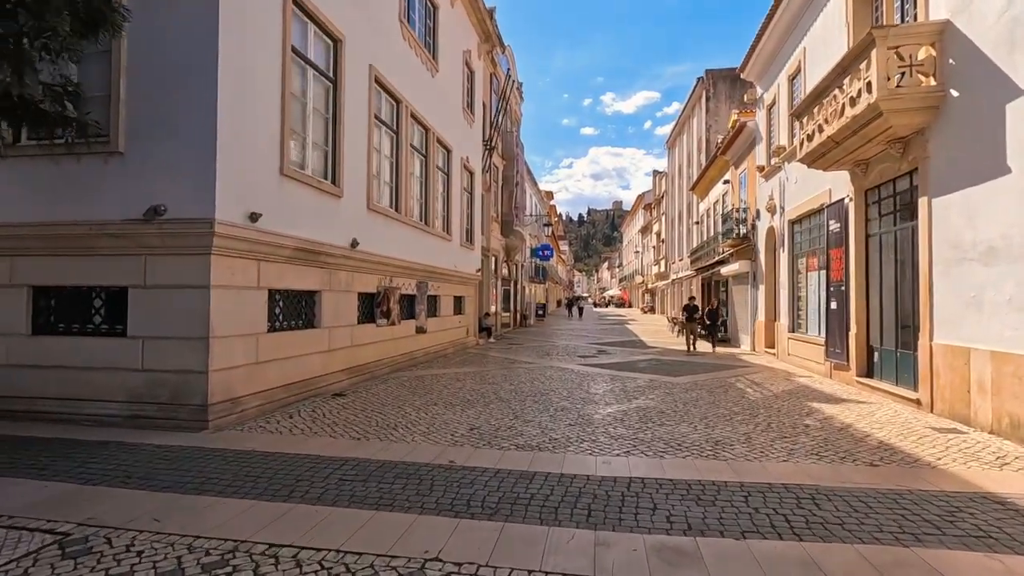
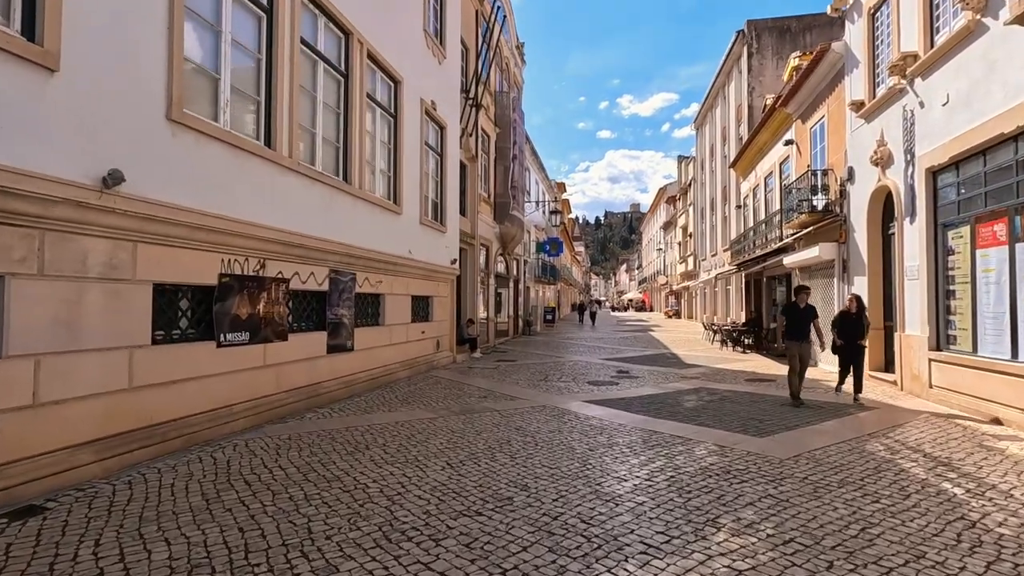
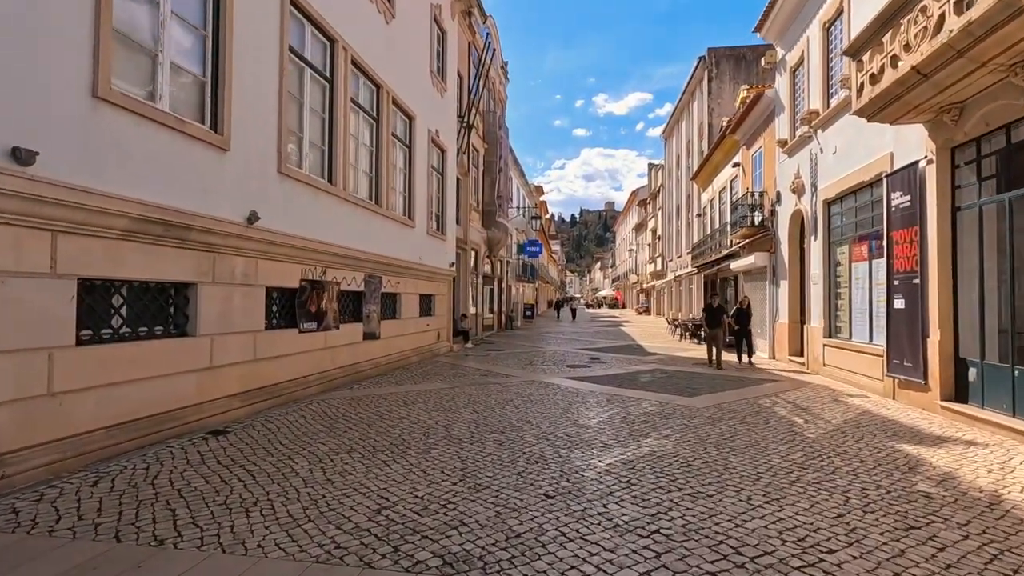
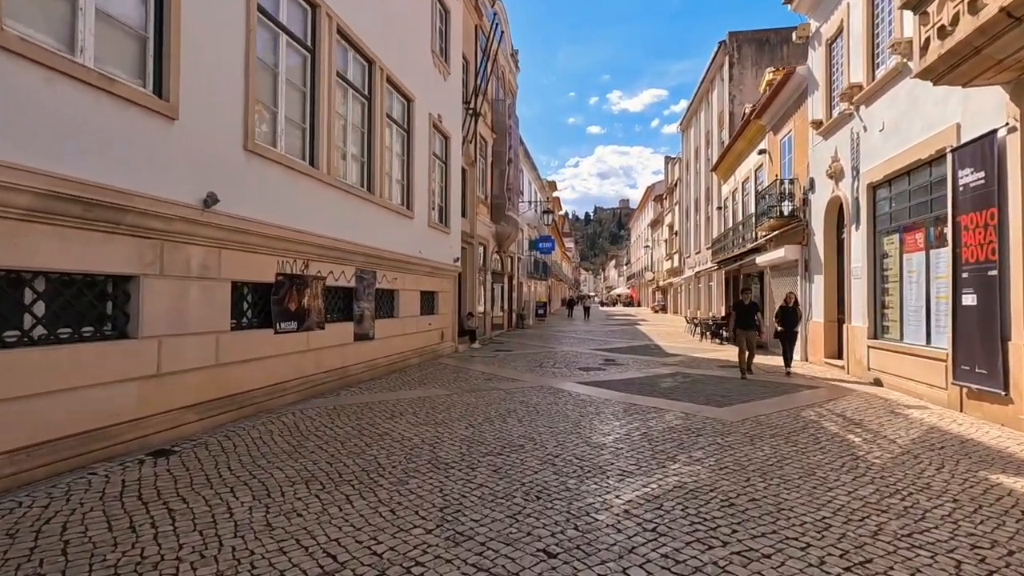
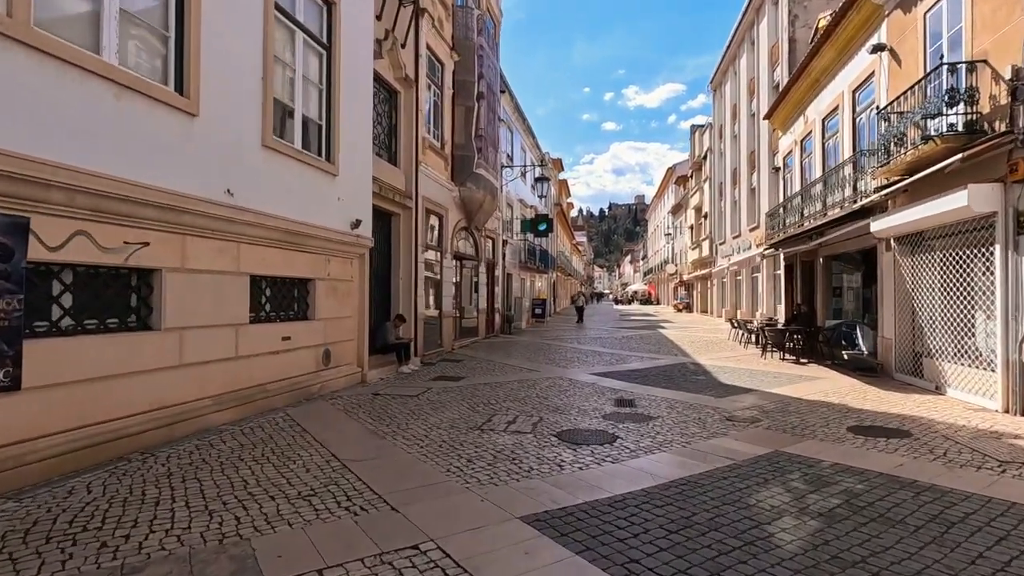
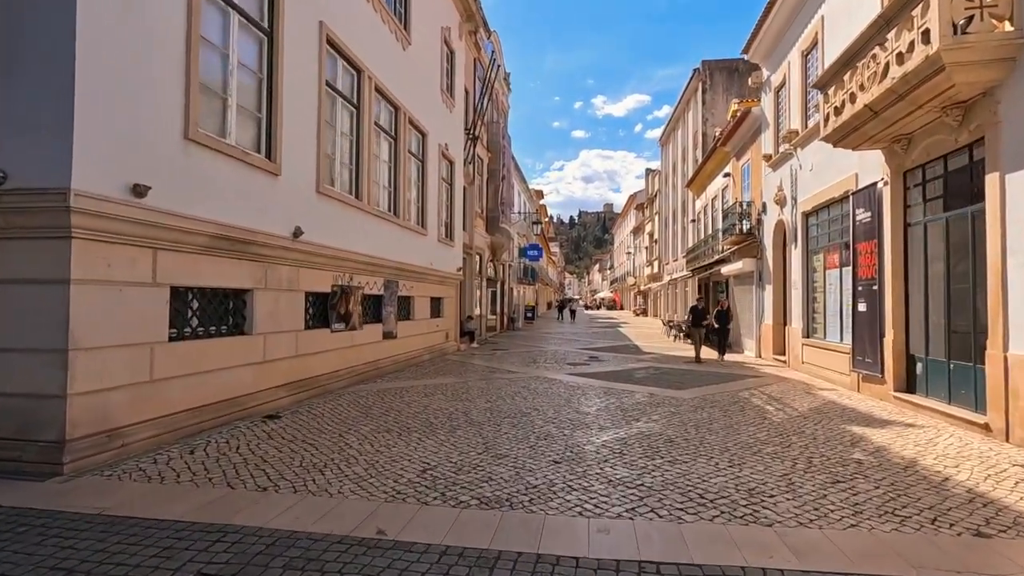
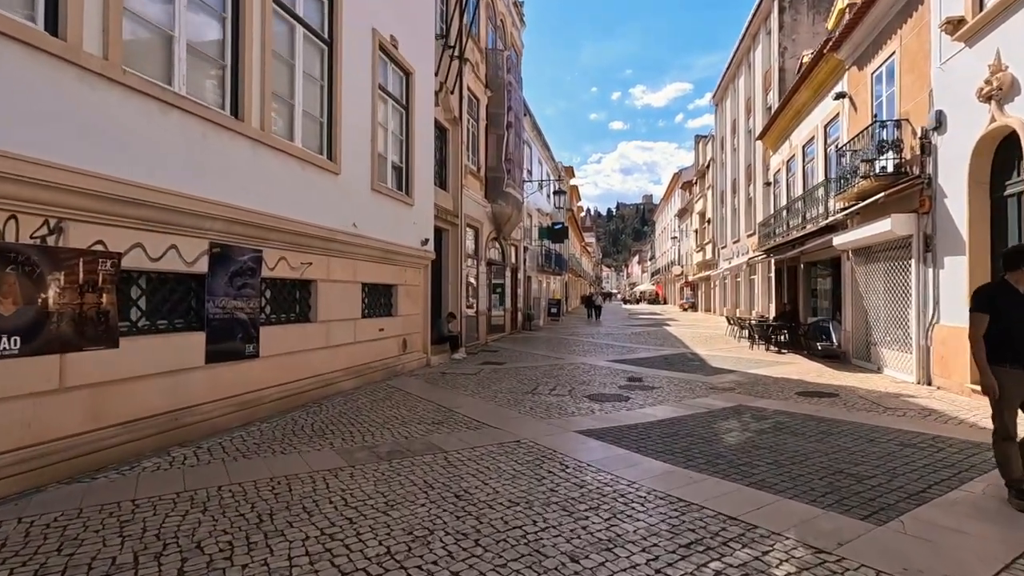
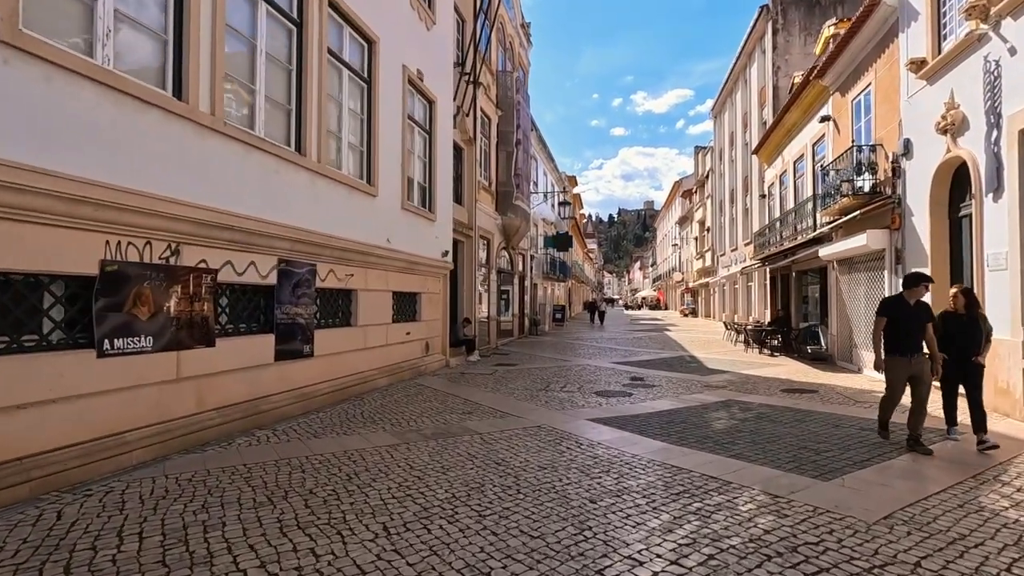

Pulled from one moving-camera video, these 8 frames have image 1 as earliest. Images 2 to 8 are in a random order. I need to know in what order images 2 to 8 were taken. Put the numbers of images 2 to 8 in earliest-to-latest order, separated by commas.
6, 3, 4, 2, 8, 7, 5
